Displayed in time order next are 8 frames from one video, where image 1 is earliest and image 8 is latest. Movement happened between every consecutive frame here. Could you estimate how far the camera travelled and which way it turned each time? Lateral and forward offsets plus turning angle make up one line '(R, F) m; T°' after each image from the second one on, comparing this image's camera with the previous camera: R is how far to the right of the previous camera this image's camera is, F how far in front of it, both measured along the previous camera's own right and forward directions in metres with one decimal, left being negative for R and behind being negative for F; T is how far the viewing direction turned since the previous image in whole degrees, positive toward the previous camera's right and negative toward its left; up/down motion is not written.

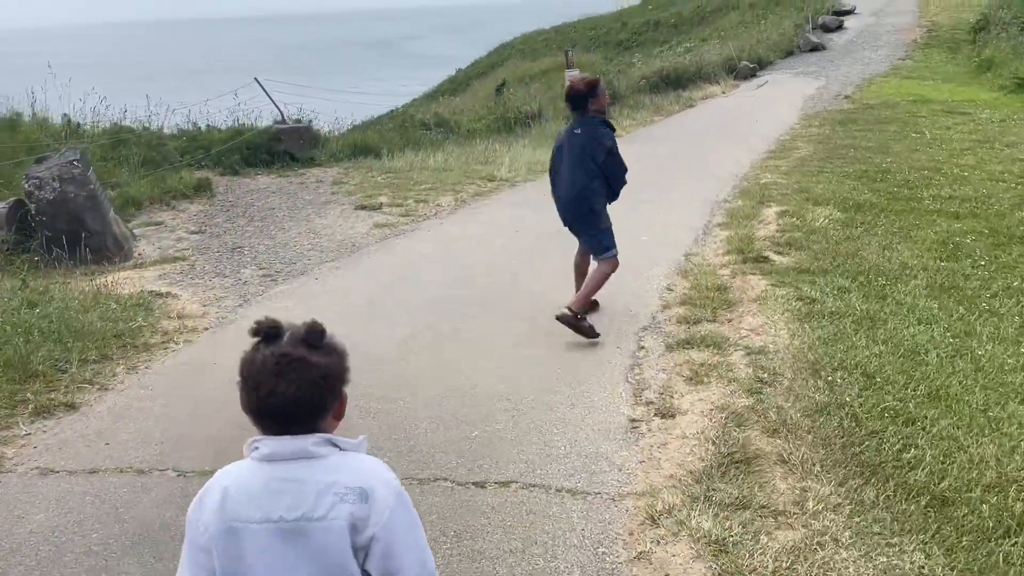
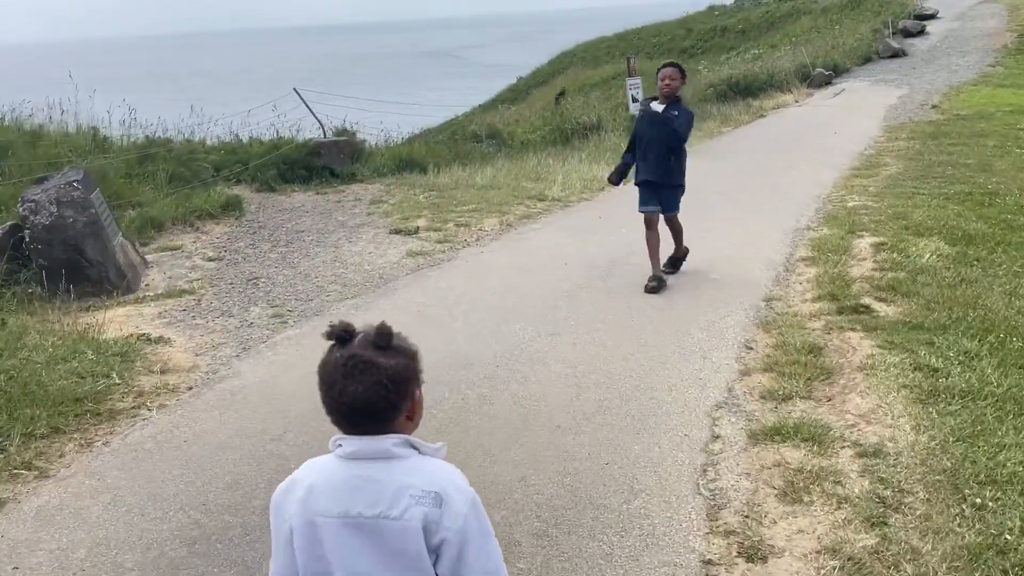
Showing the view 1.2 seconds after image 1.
(+0.1, +1.0) m; -4°
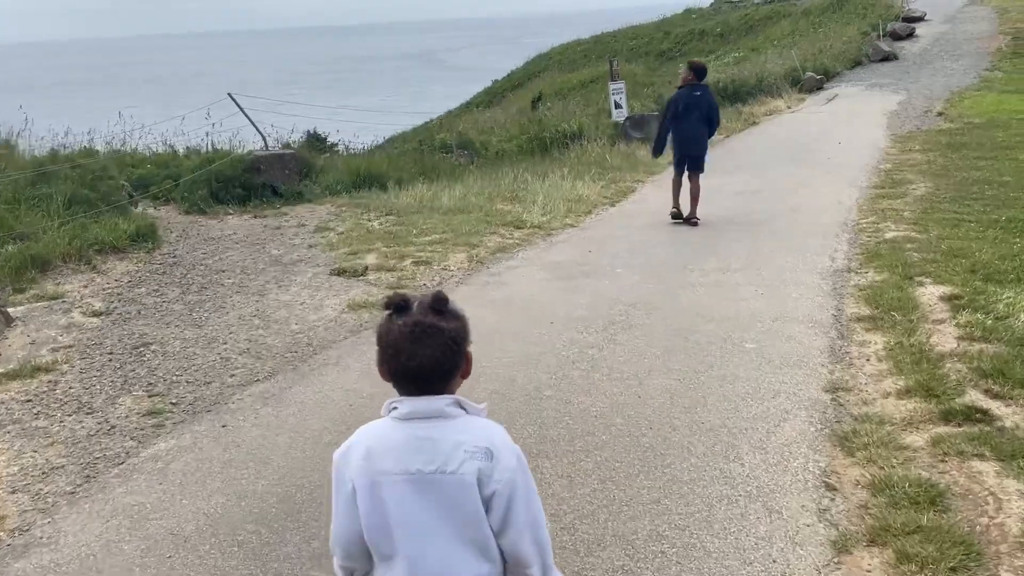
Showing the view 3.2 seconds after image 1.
(0.0, +1.7) m; +2°
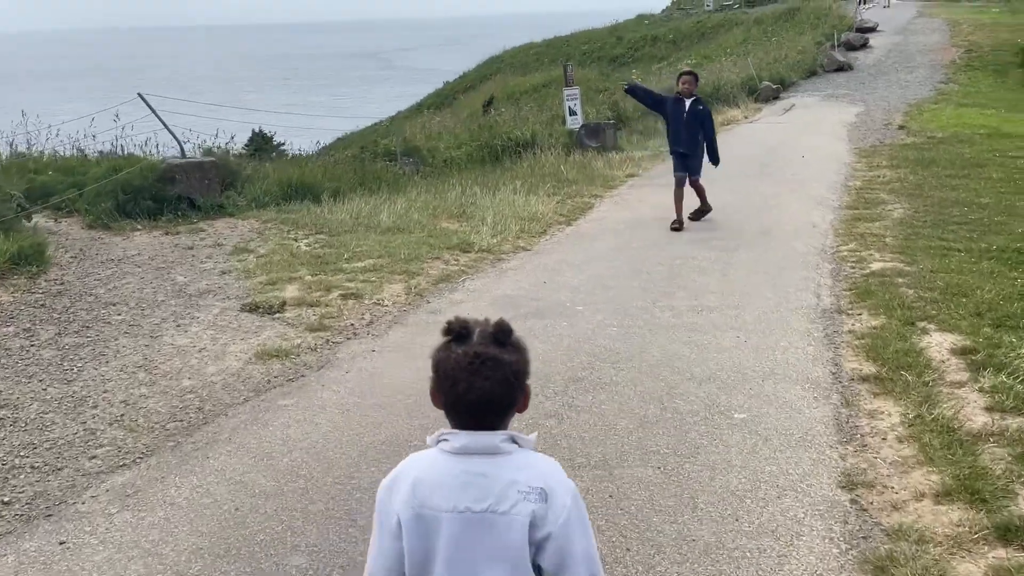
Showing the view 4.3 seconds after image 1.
(+0.1, +1.0) m; +3°
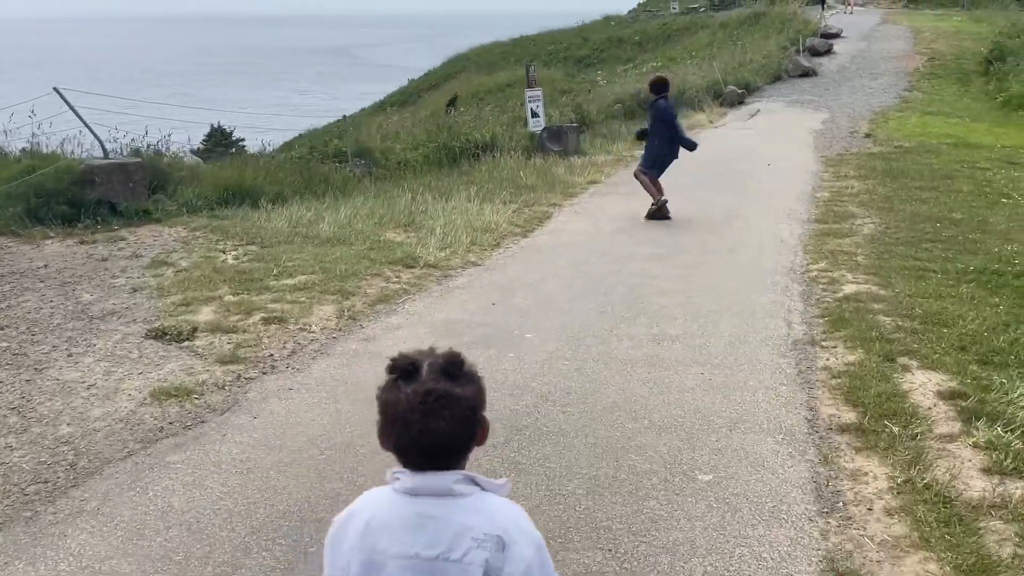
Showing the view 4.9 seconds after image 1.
(+0.2, +0.6) m; +2°
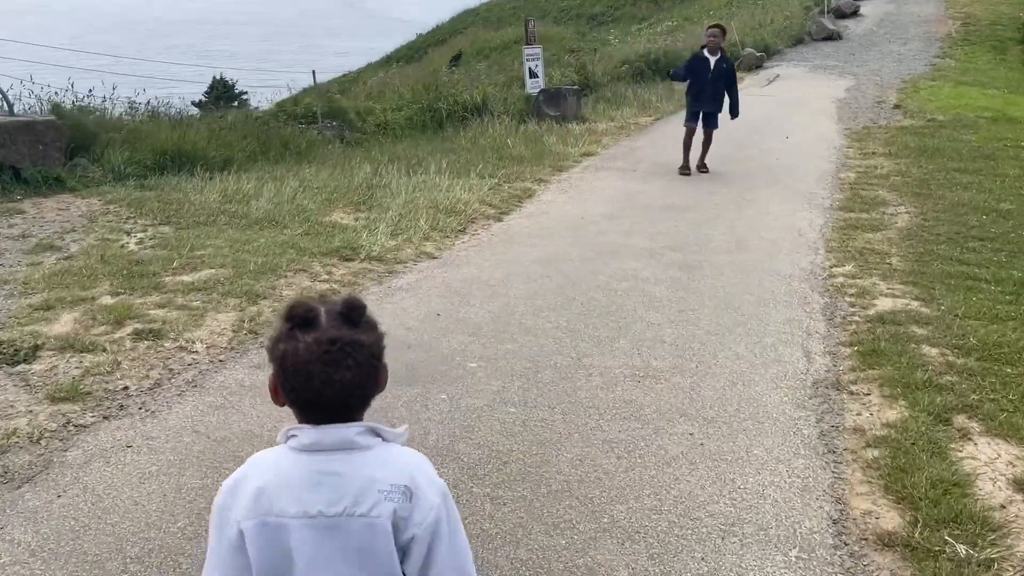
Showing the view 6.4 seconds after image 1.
(+0.4, +1.3) m; -1°
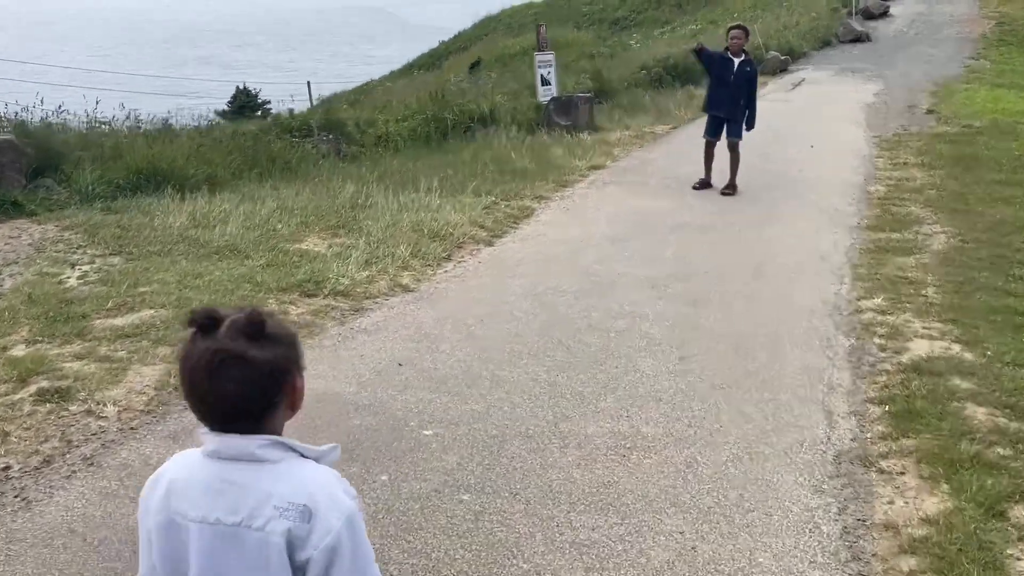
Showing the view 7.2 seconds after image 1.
(+0.3, +0.7) m; -2°
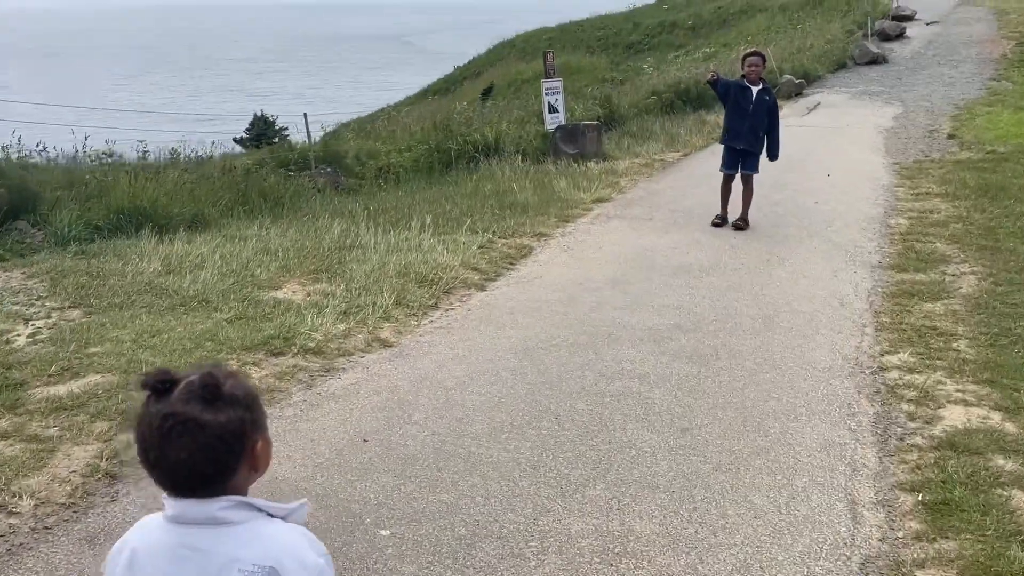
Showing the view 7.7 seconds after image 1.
(+0.2, +0.5) m; -1°
